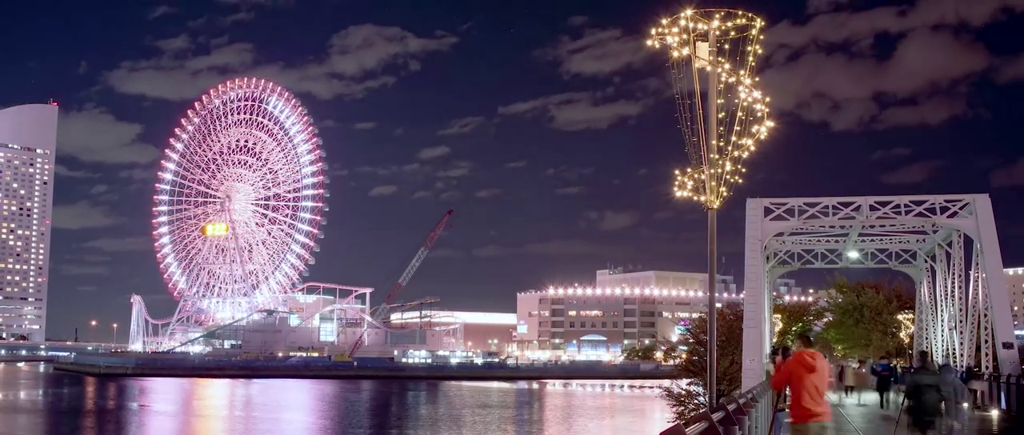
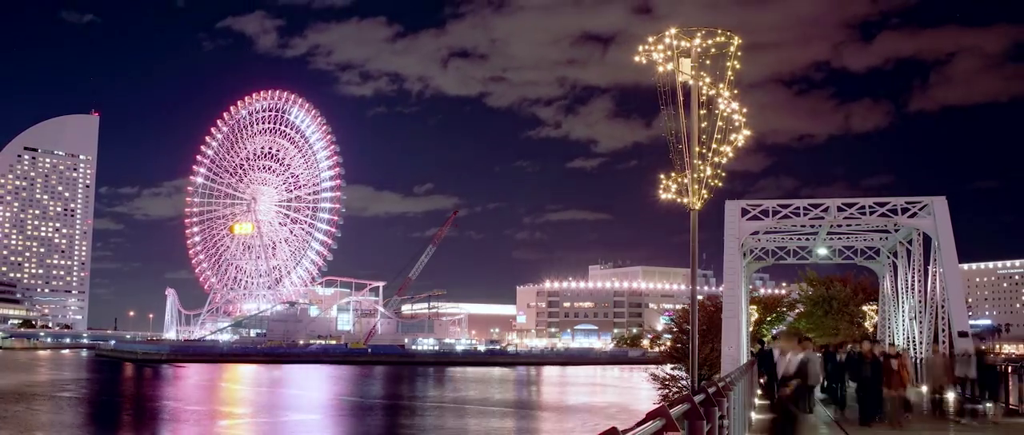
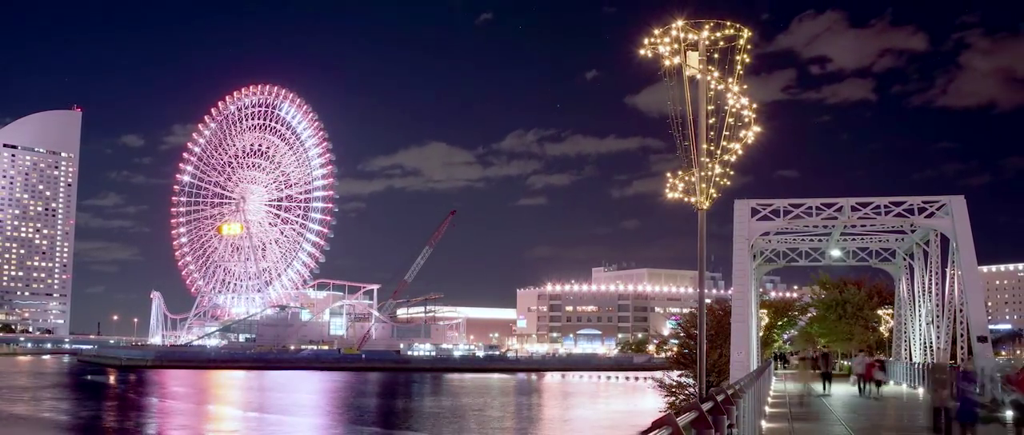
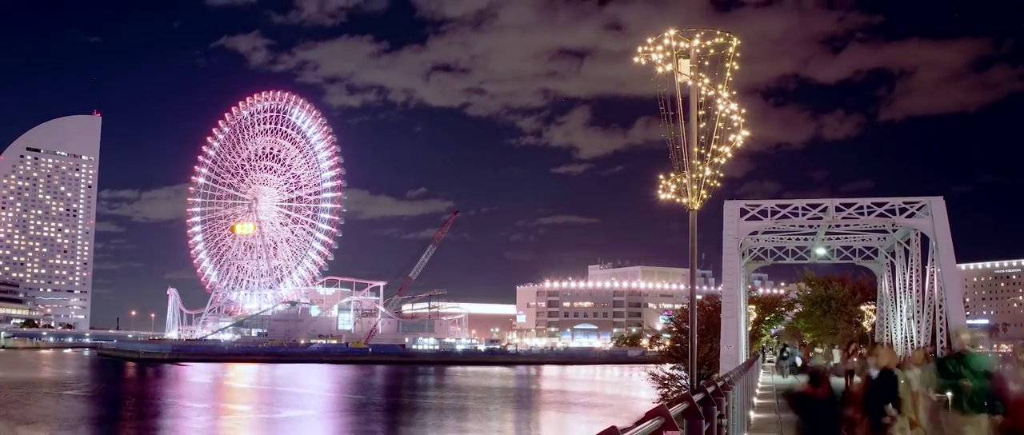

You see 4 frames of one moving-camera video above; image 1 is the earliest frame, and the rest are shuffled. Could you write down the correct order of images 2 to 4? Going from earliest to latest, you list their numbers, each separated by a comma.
3, 2, 4
